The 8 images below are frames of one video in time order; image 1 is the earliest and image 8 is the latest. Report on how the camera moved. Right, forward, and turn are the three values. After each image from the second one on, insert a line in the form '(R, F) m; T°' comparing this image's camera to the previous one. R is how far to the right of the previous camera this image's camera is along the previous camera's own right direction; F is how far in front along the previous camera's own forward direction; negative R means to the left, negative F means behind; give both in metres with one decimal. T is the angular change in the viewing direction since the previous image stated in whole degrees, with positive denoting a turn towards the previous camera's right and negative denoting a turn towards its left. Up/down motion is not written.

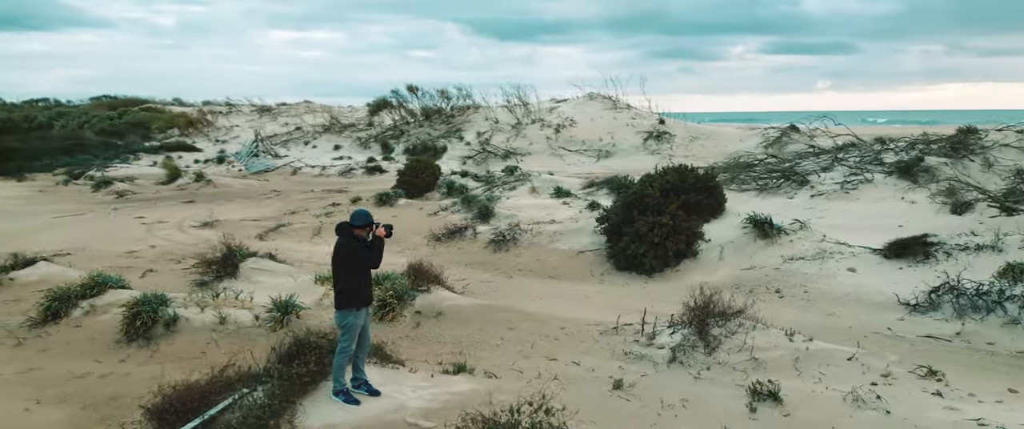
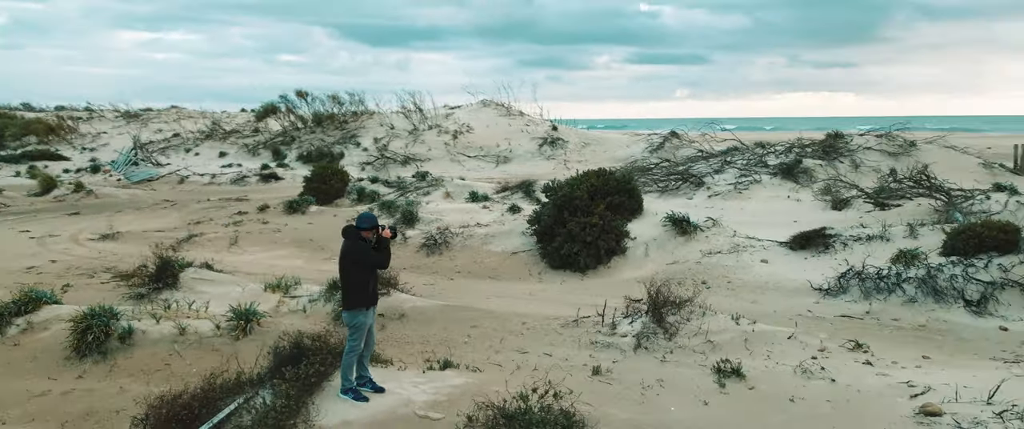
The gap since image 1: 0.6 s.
(-0.7, -0.2) m; +10°
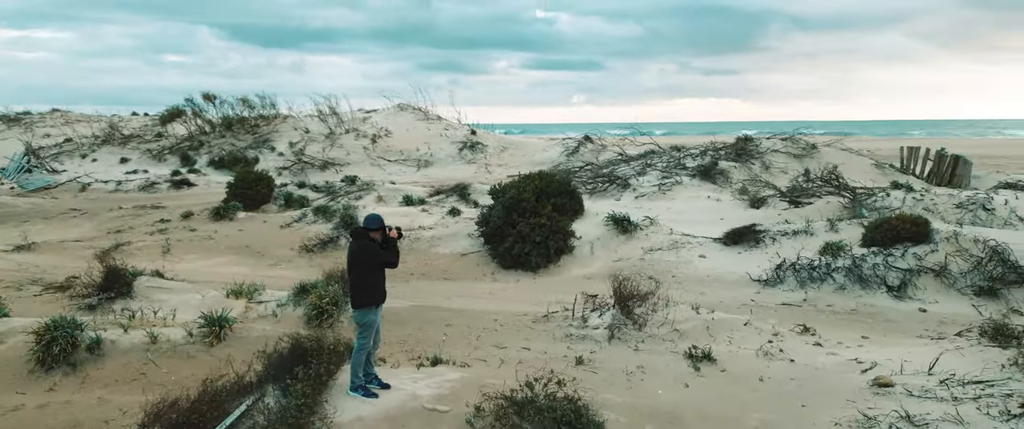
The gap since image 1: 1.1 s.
(-0.5, -0.2) m; +8°
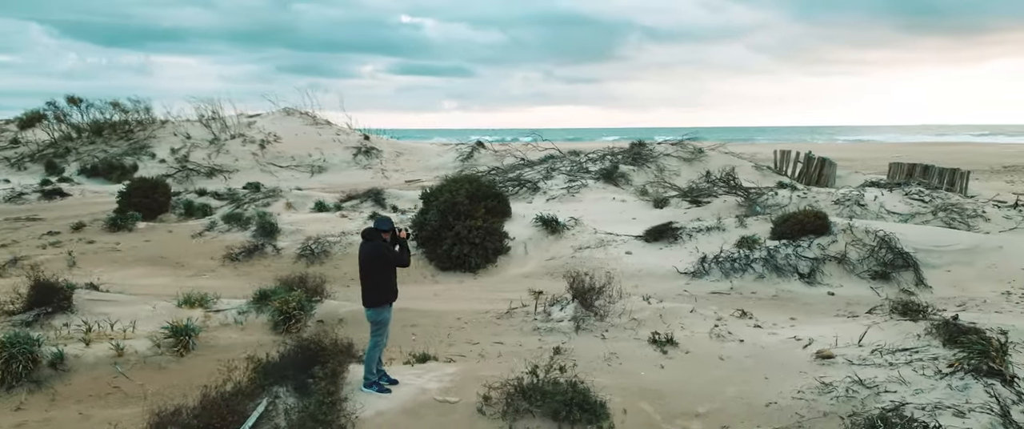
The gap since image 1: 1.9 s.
(-0.8, -0.2) m; +10°
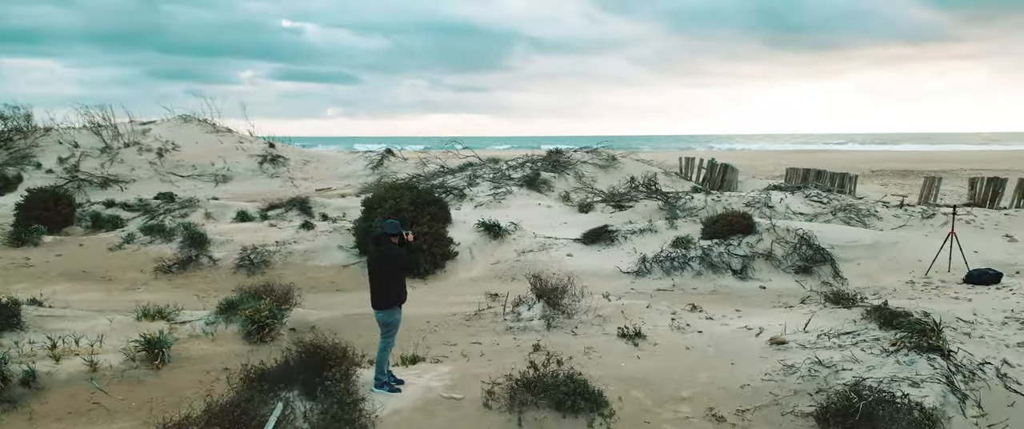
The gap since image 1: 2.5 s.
(-0.7, -0.2) m; +8°
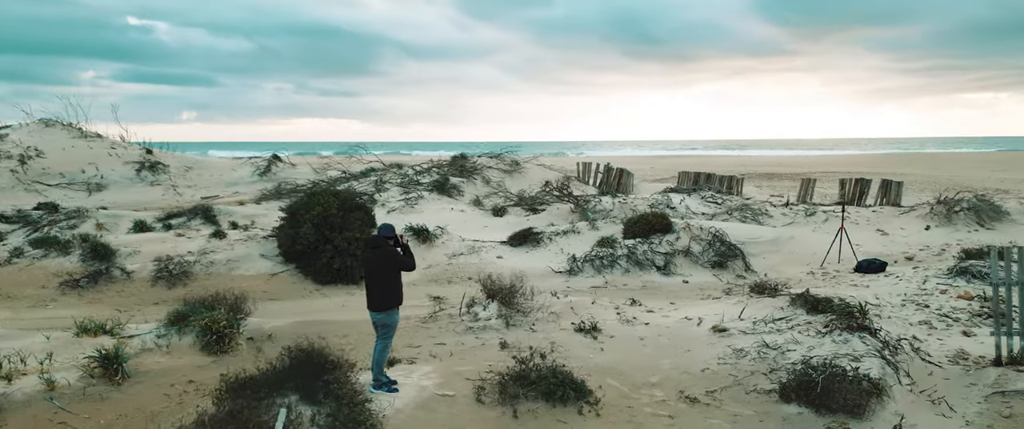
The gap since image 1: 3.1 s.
(-0.7, -0.1) m; +10°
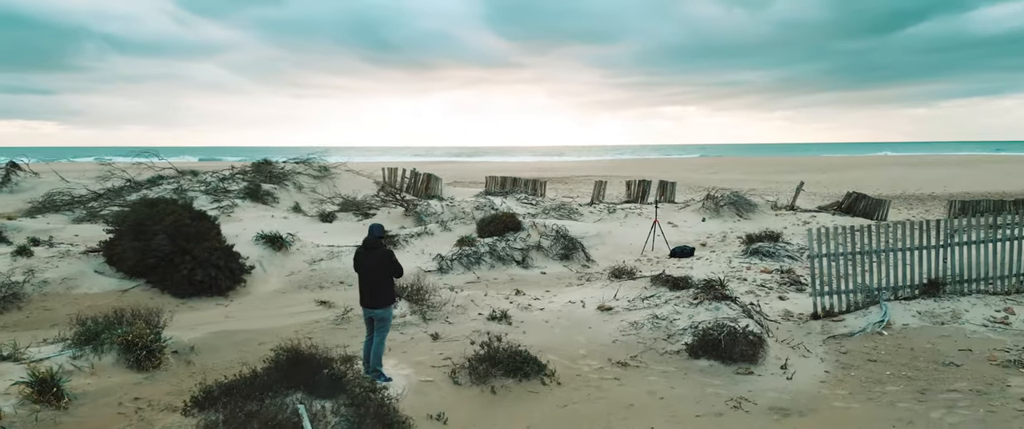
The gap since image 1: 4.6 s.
(-1.5, -0.3) m; +20°
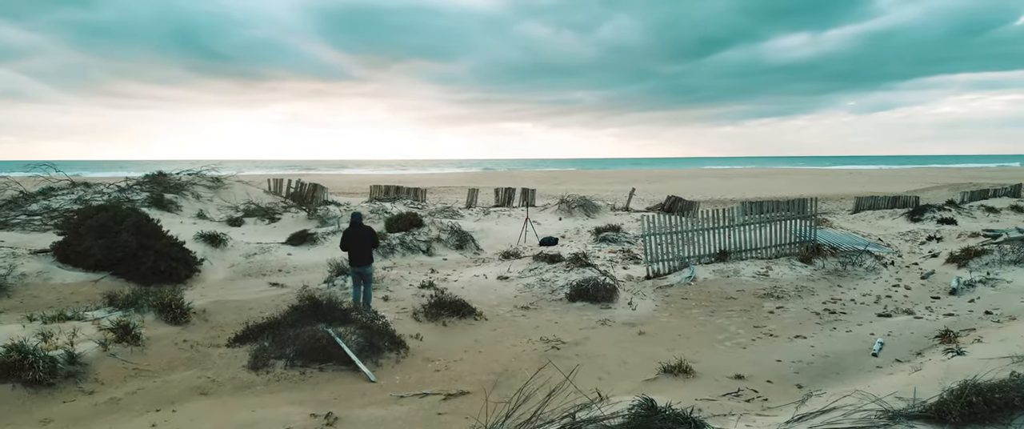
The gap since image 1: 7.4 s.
(-1.0, -2.3) m; +12°
